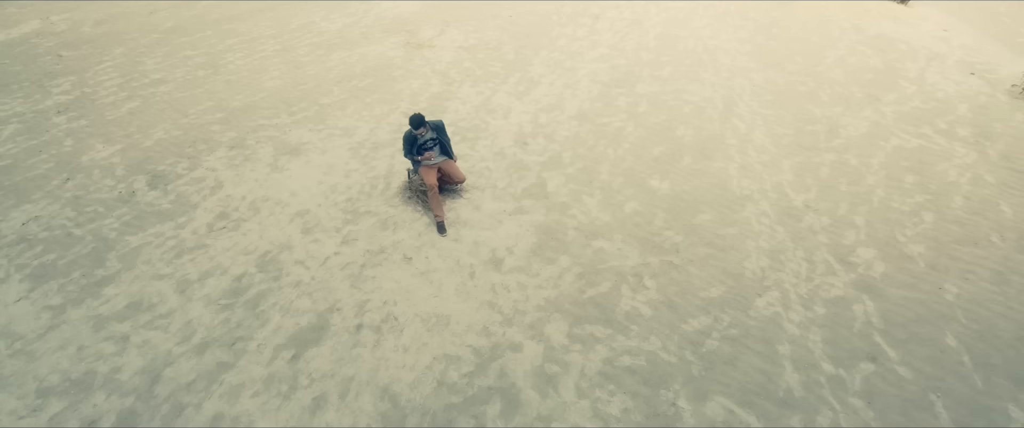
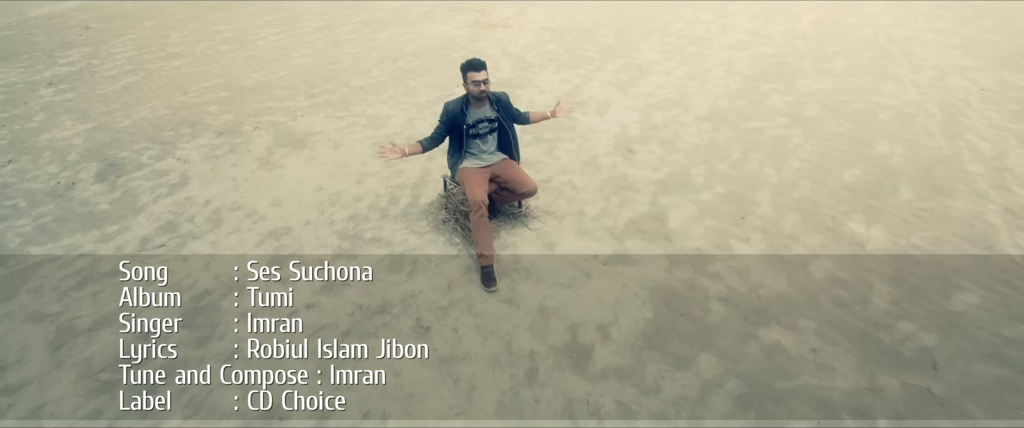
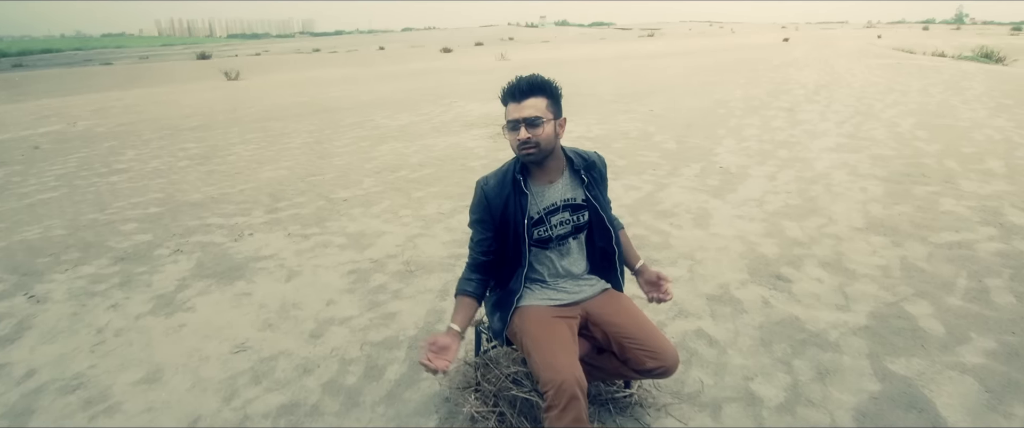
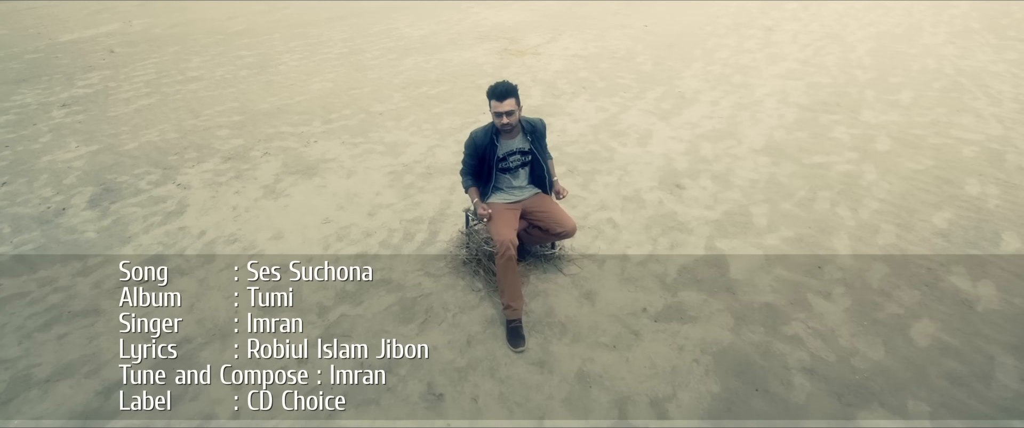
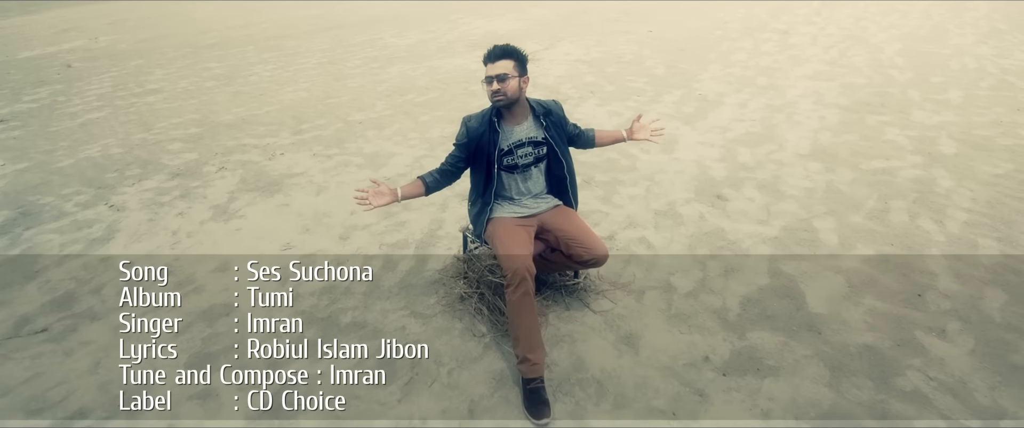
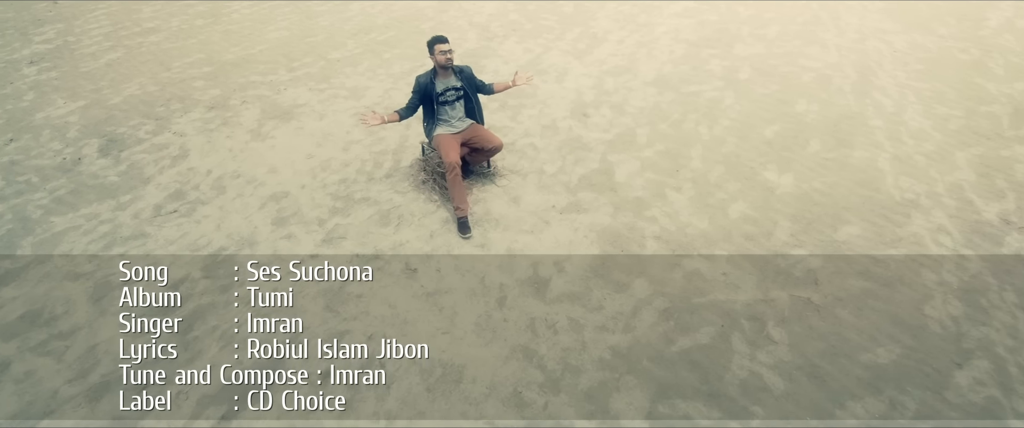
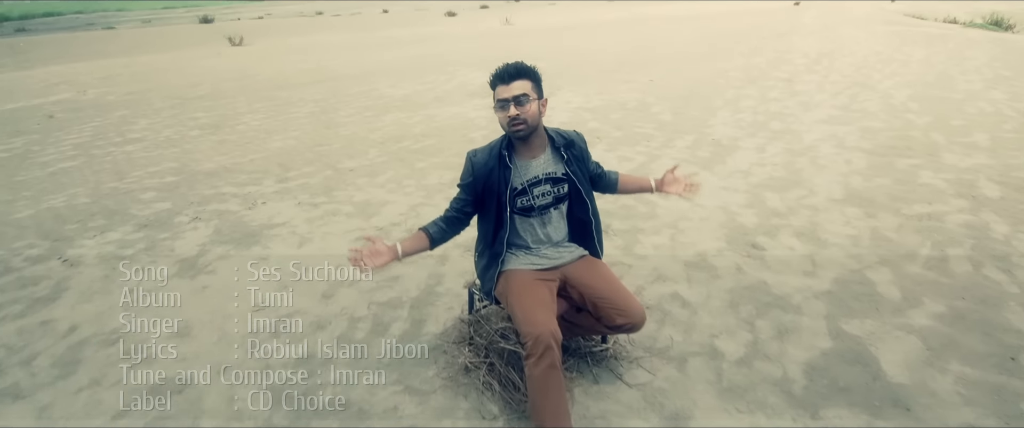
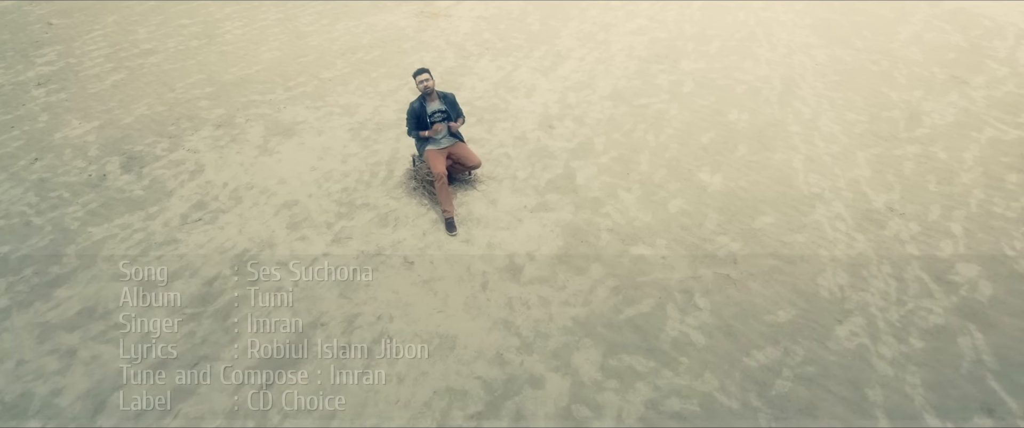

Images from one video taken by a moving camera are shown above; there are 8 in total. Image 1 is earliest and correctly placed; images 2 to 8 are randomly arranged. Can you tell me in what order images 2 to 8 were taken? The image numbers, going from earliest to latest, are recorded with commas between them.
8, 6, 2, 4, 5, 7, 3
